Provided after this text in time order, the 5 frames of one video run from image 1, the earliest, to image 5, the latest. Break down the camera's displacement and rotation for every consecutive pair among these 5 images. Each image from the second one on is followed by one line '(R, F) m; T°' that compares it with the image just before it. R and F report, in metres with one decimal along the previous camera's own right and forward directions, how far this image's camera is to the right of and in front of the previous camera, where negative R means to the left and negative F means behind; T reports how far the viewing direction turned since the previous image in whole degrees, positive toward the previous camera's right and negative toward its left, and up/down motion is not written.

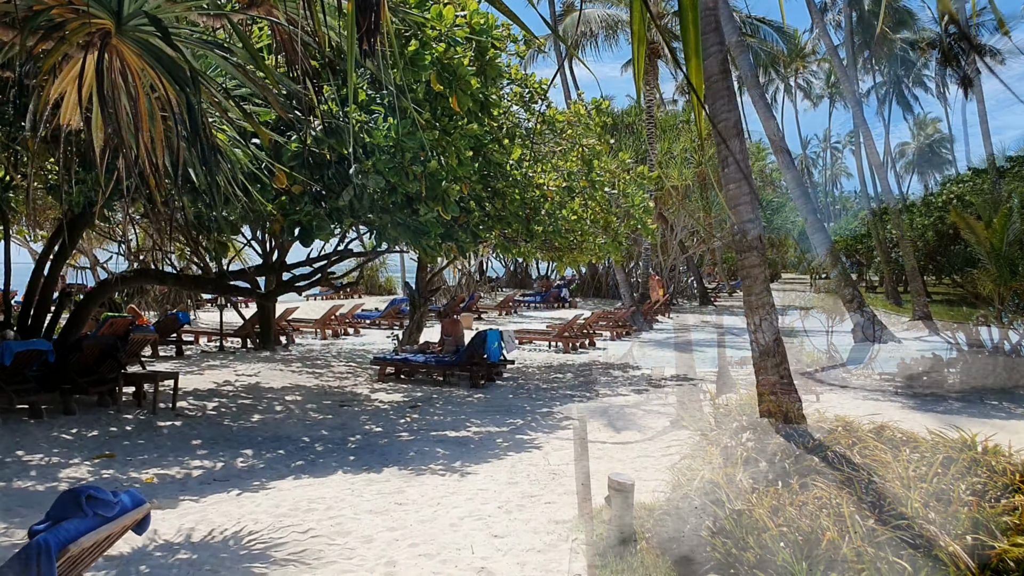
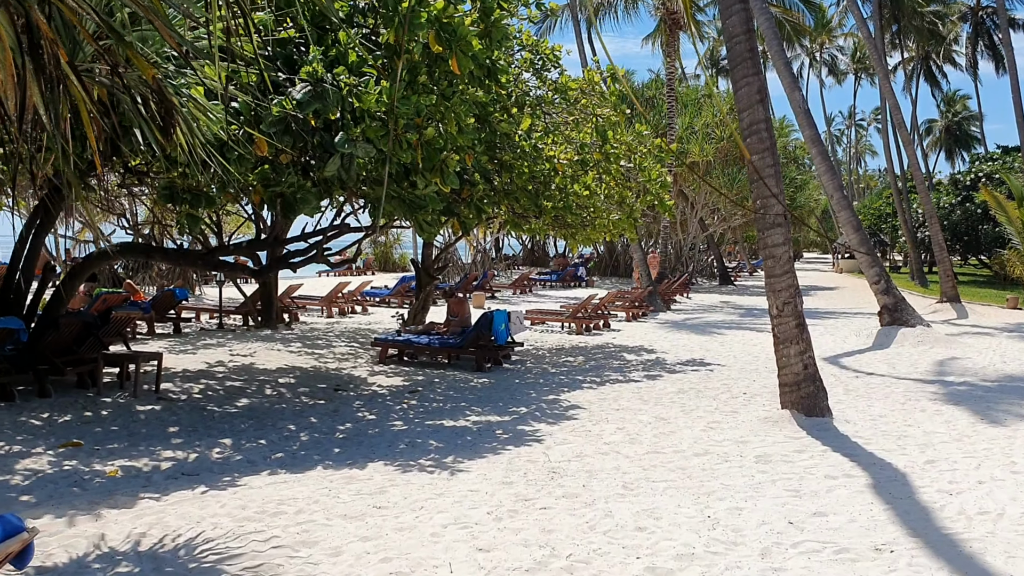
(+0.1, +0.6) m; -1°
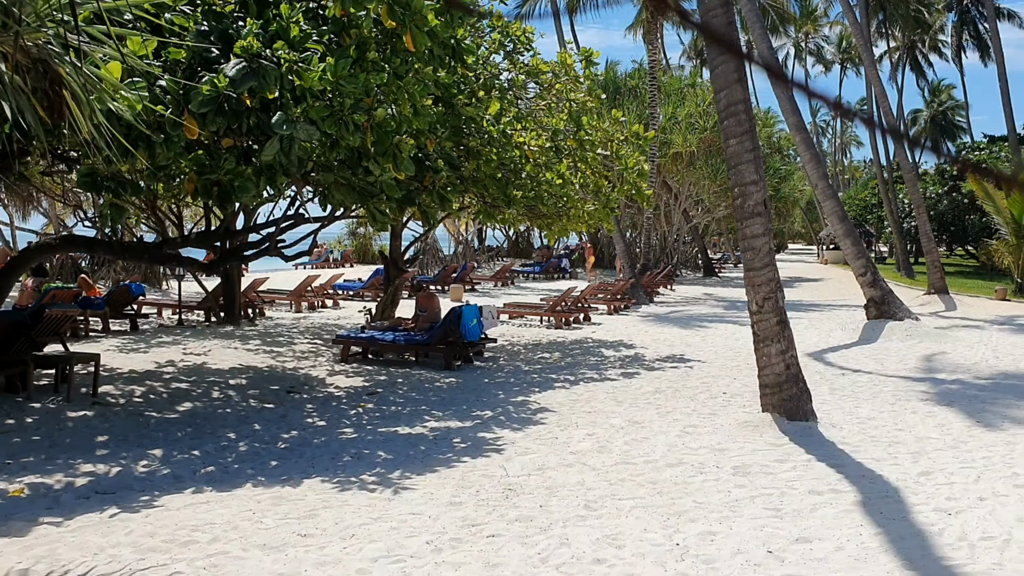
(+0.2, +0.6) m; +1°
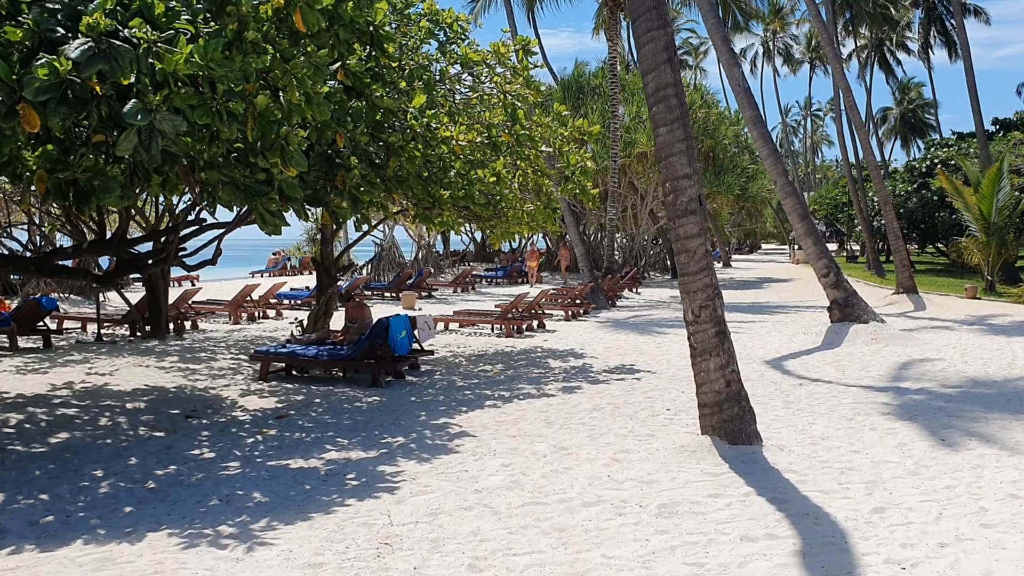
(+0.4, +0.8) m; +1°
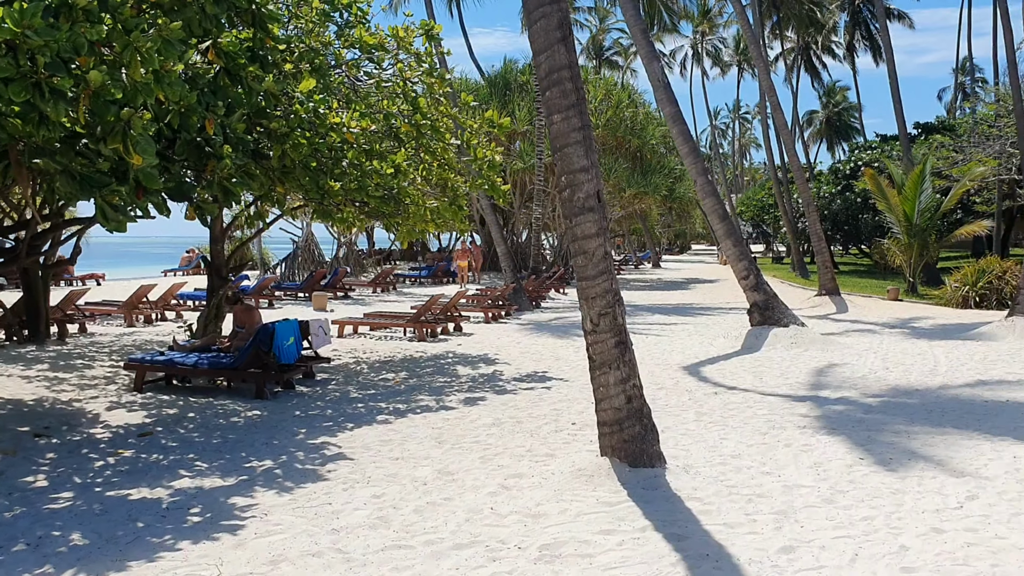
(+0.3, +0.7) m; +4°
